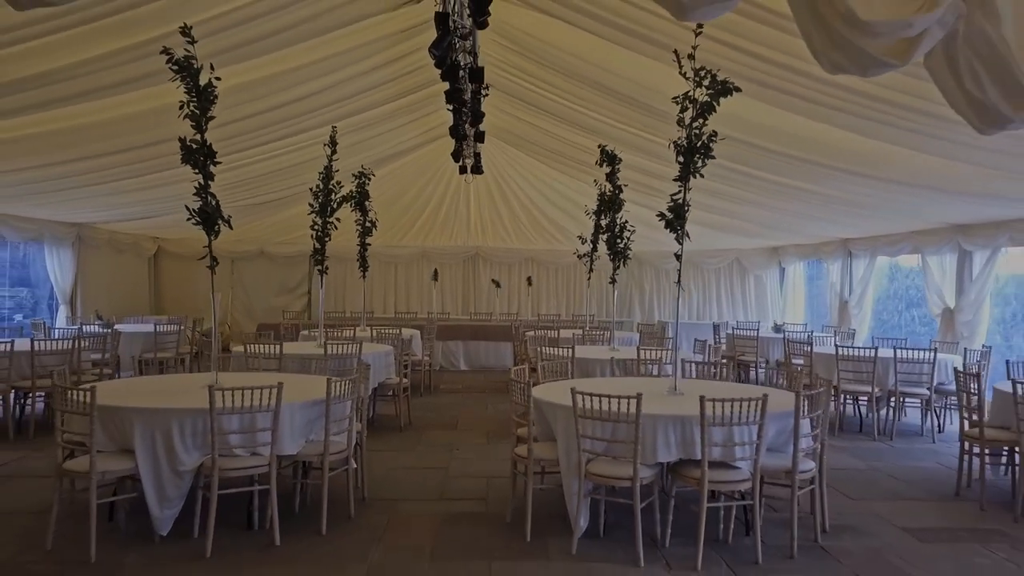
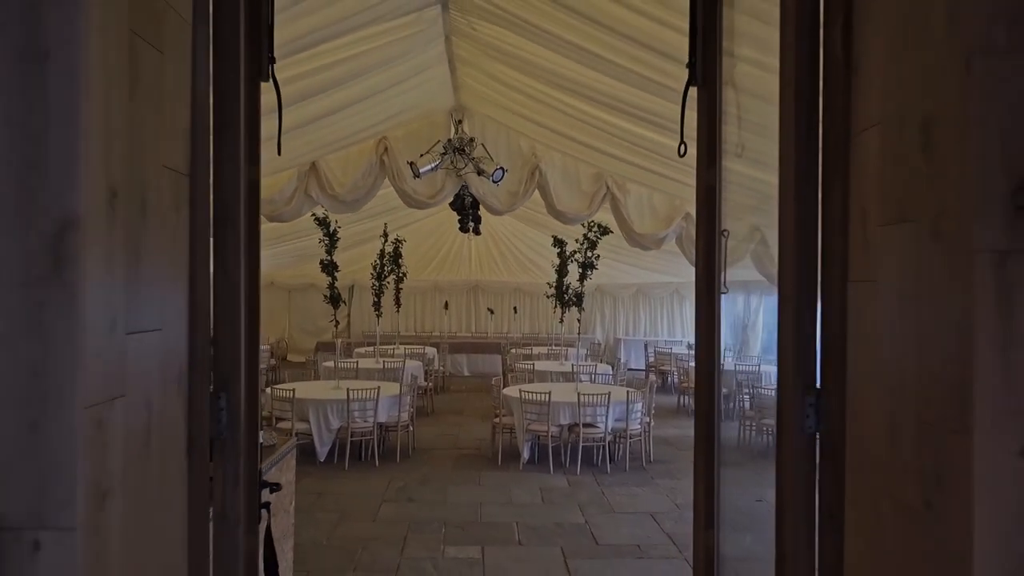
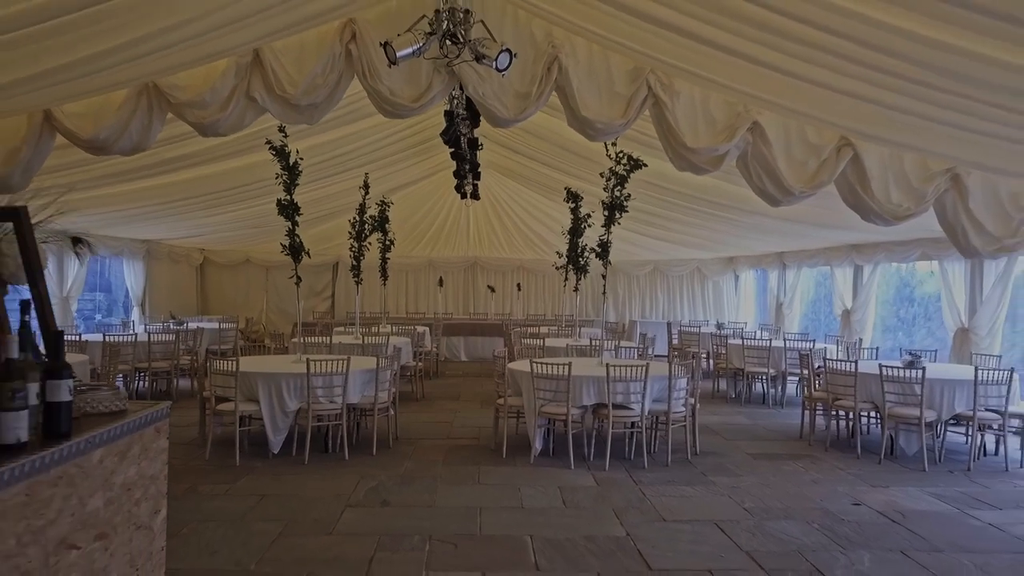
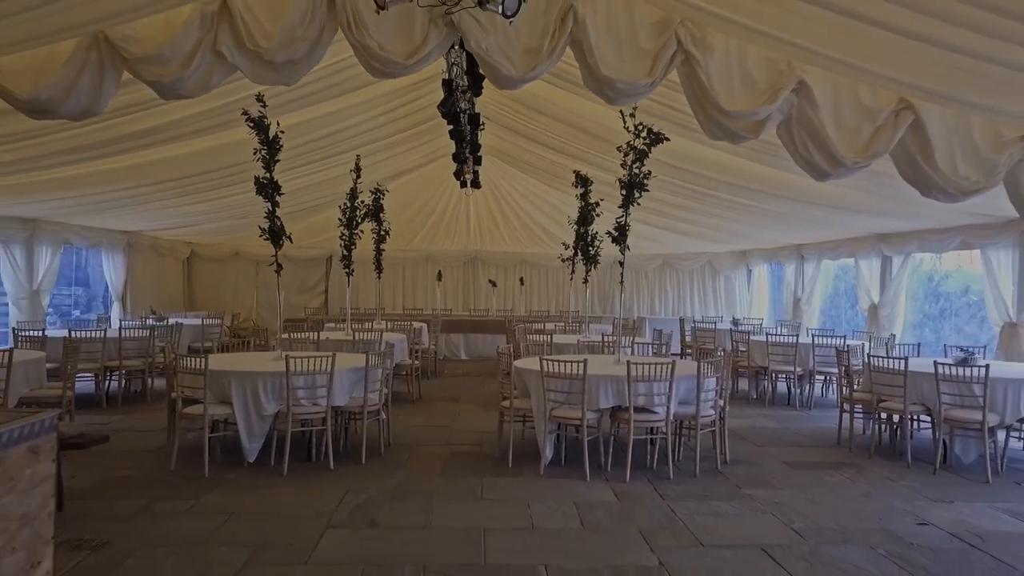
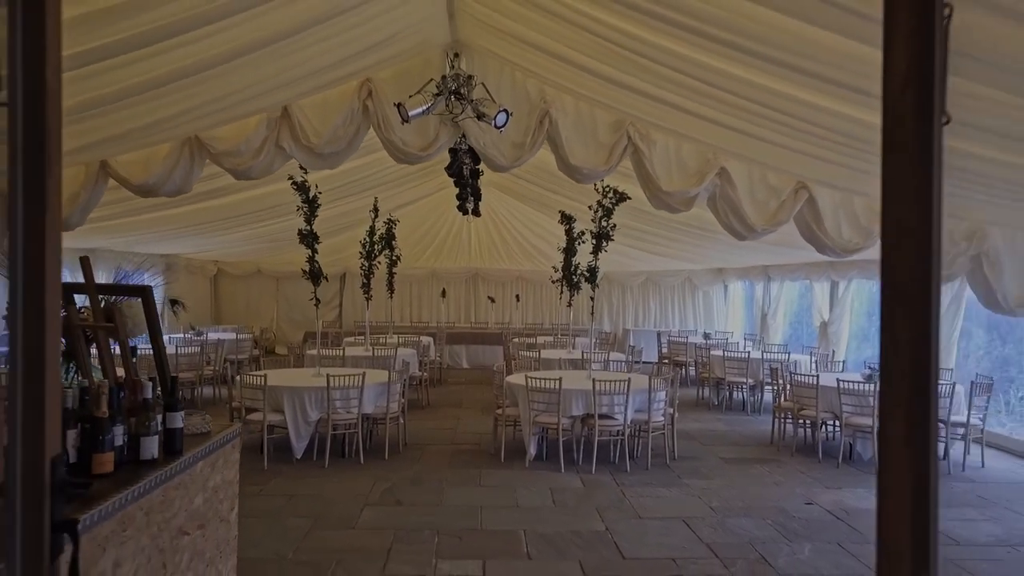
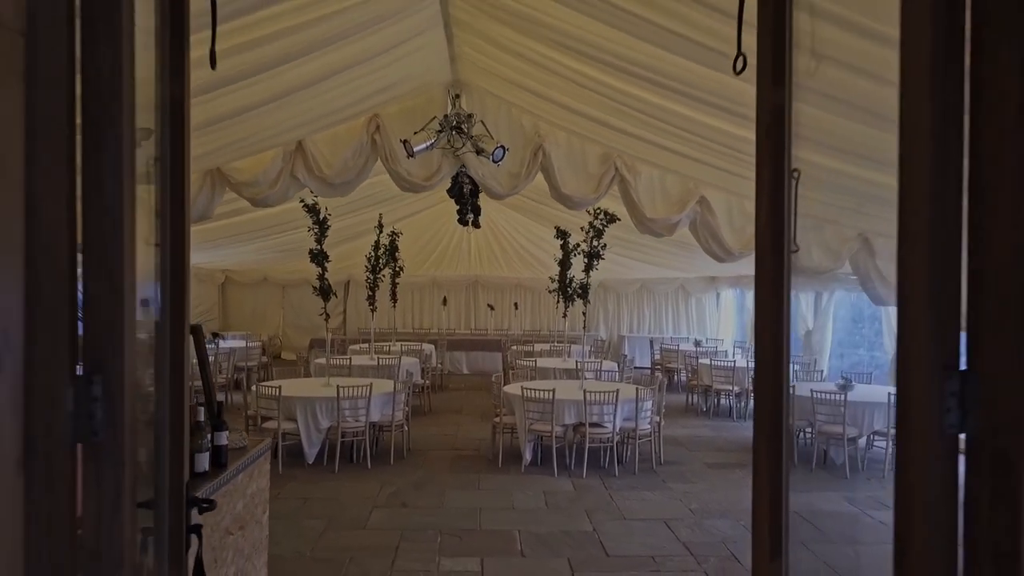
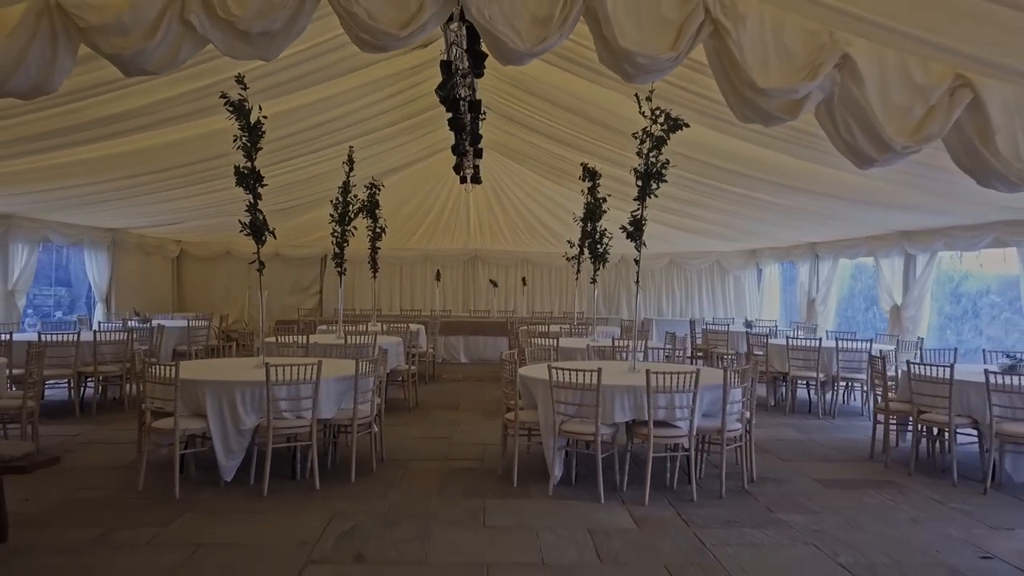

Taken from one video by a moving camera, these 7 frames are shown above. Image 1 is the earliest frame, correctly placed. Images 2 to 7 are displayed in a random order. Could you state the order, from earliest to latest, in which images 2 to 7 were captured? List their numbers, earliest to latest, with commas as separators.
7, 4, 3, 5, 6, 2
